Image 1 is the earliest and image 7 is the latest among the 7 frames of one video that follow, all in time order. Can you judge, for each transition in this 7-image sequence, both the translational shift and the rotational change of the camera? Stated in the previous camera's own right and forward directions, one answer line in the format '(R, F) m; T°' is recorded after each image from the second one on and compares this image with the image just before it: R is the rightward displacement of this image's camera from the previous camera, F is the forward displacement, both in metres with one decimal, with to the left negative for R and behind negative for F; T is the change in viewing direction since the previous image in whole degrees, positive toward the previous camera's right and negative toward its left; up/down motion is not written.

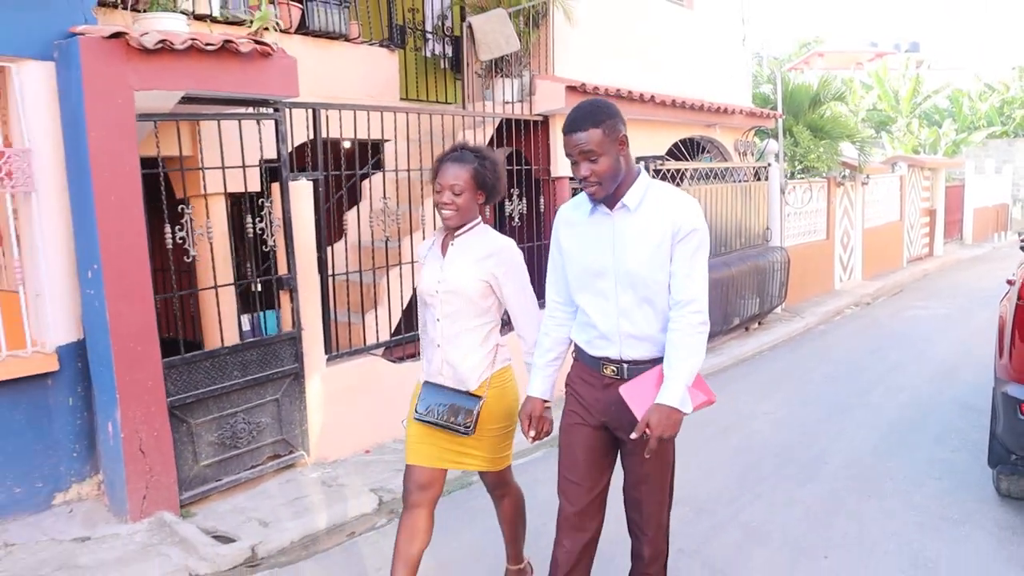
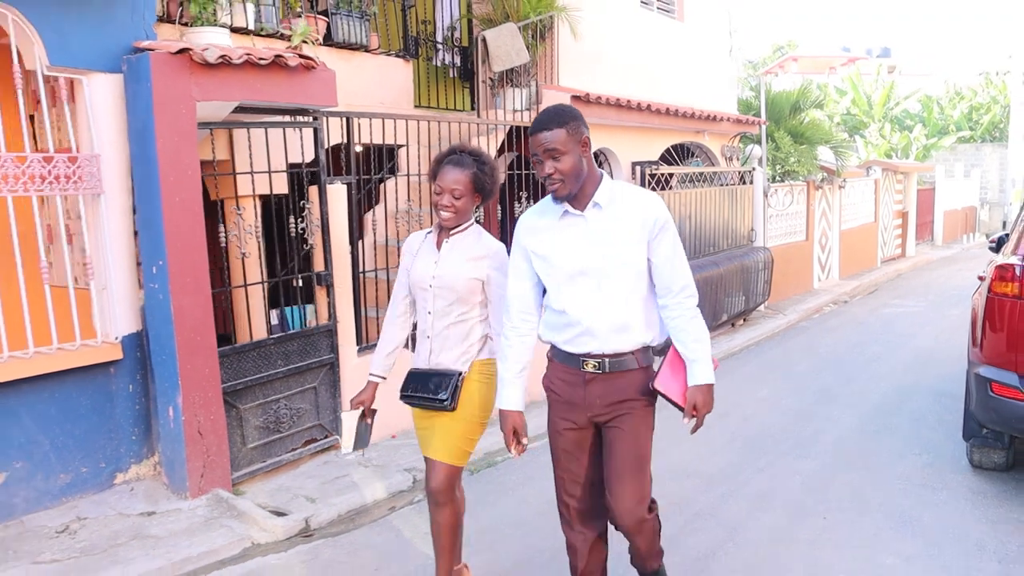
(-0.3, -0.4) m; +2°
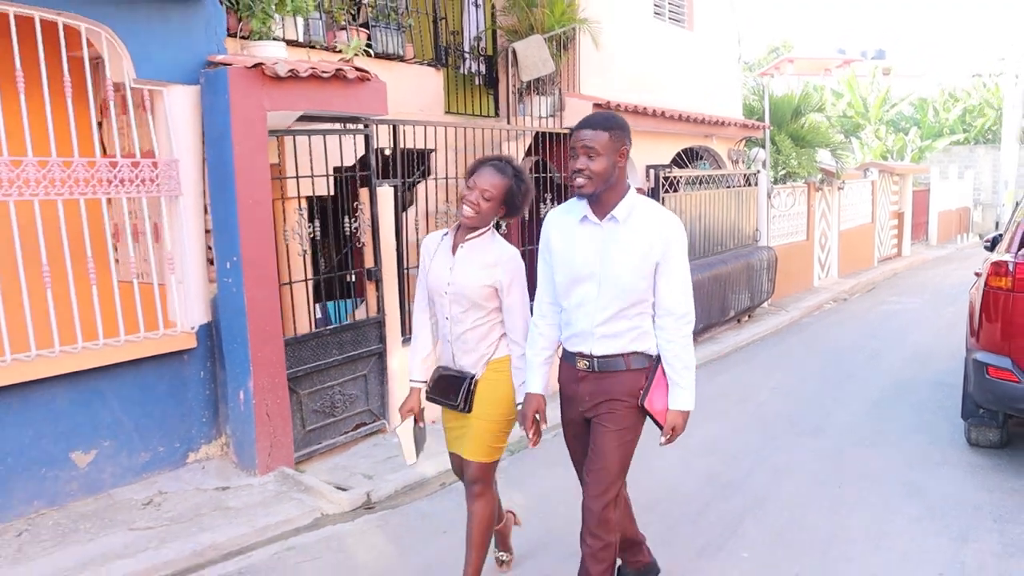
(-0.3, -0.4) m; 0°
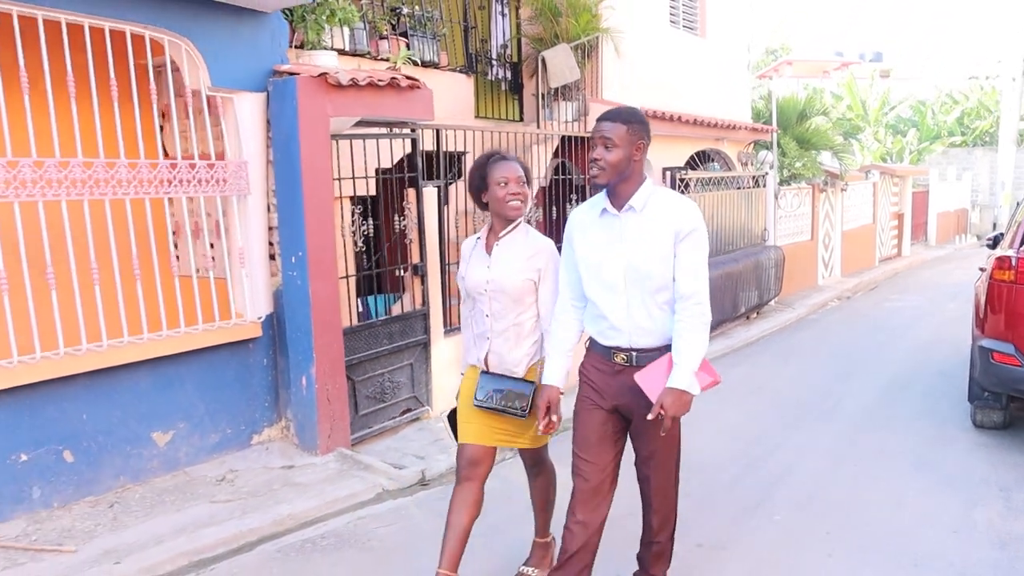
(-0.3, -0.4) m; 0°
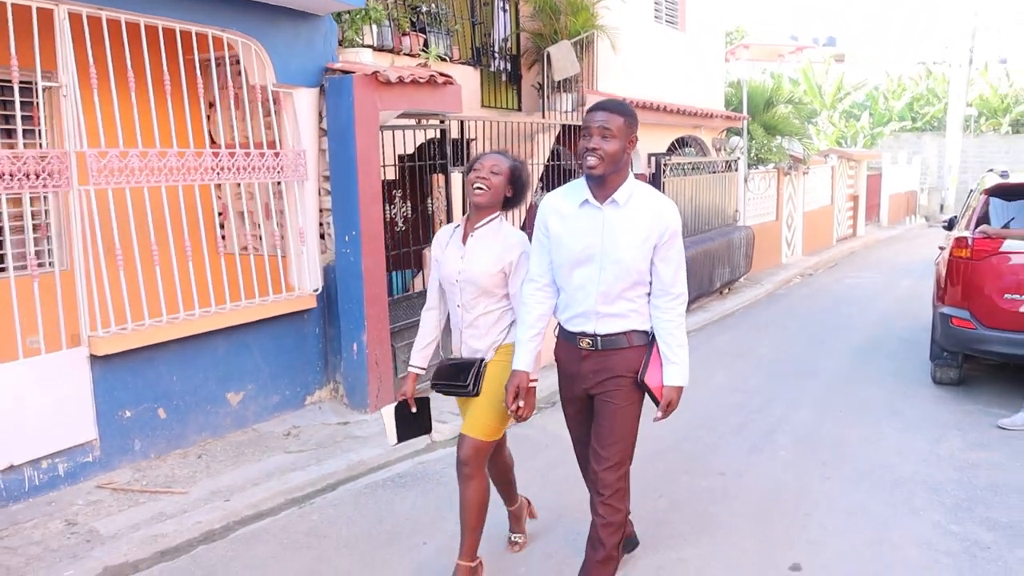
(-0.5, -0.7) m; +3°
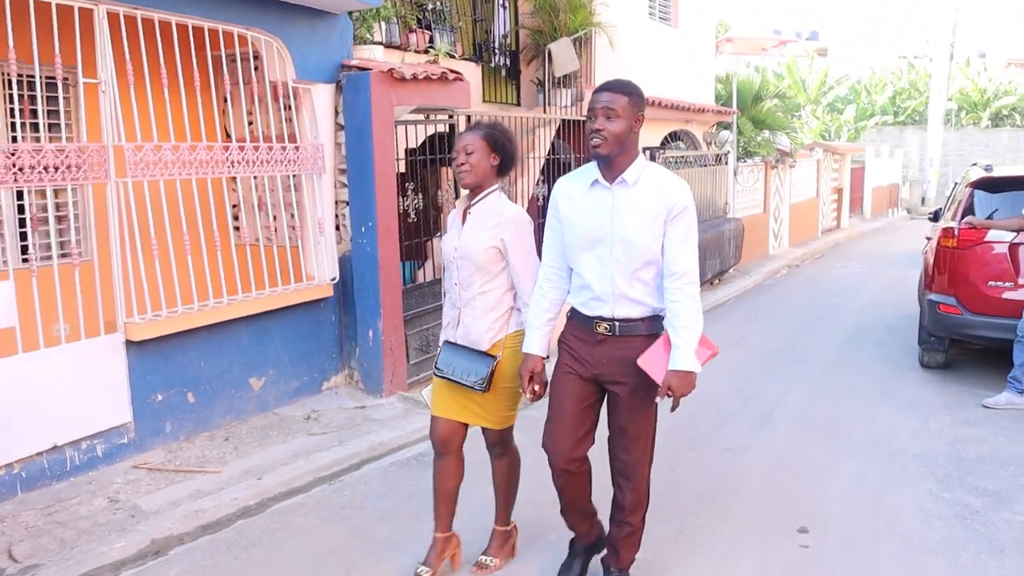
(-0.2, -0.2) m; +1°
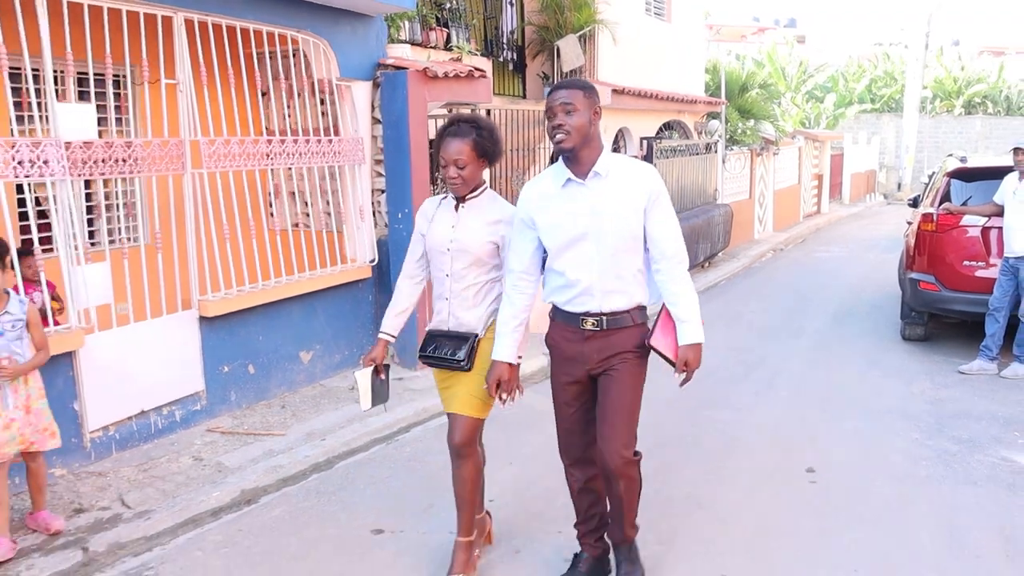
(-0.4, -0.6) m; +2°
